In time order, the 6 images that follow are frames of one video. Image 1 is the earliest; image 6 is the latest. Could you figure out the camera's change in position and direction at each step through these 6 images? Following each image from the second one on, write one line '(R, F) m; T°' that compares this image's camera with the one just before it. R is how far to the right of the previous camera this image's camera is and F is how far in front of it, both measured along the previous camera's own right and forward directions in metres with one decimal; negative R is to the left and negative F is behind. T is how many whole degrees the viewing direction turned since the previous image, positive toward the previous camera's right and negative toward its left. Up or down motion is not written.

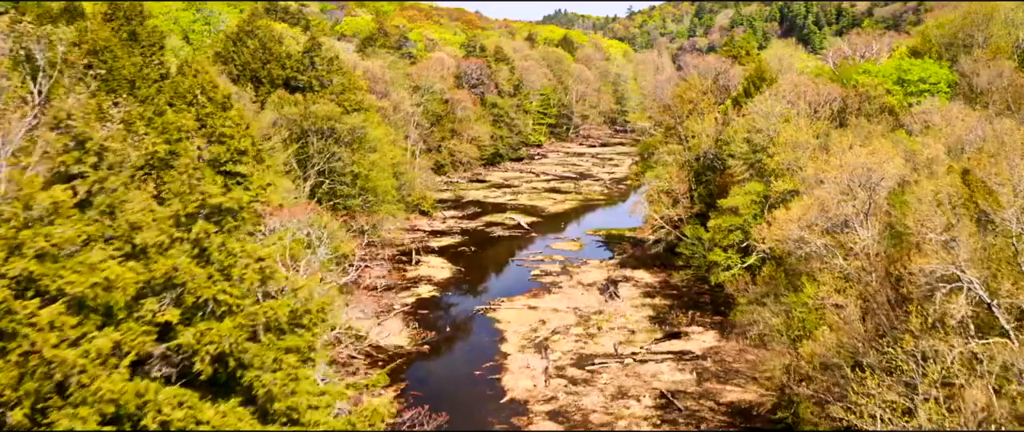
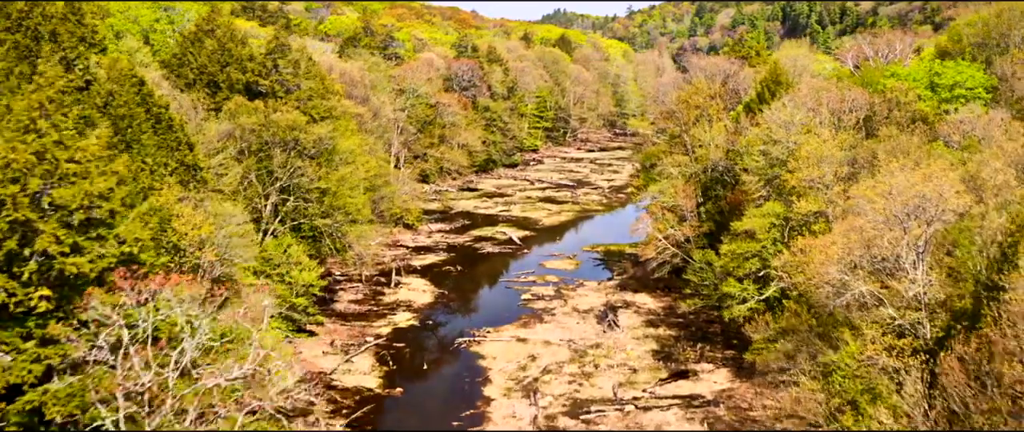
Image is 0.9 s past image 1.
(+0.5, +3.7) m; 0°
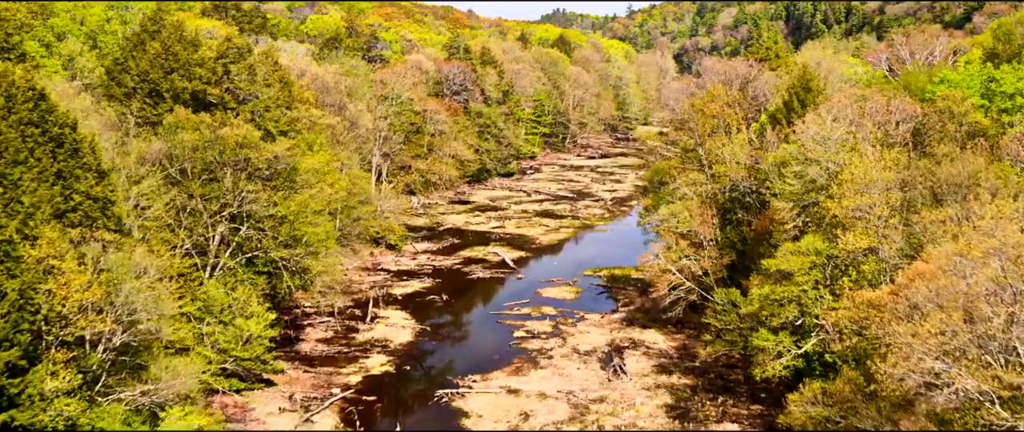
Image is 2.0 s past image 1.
(+0.4, +4.4) m; 0°
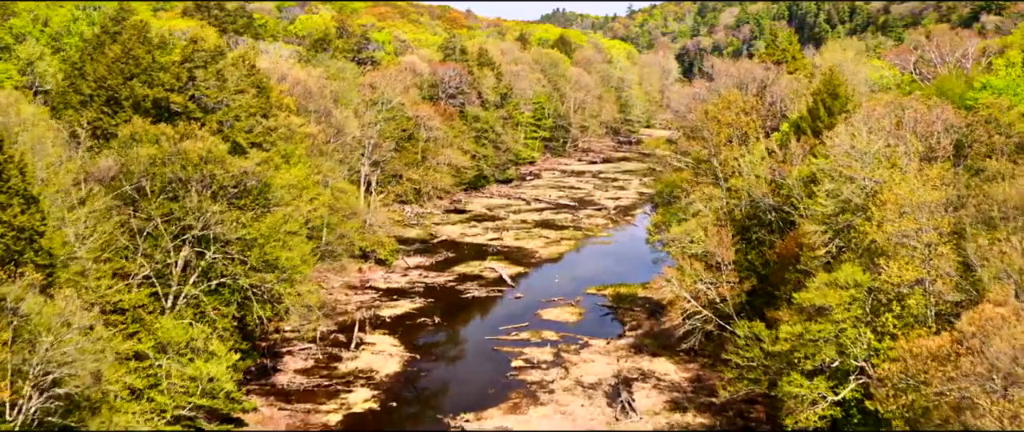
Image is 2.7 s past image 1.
(+0.1, +2.7) m; 0°
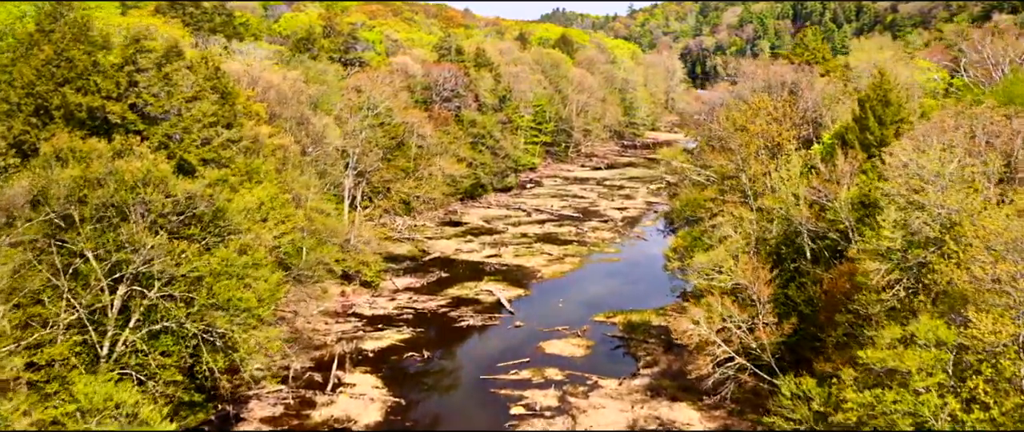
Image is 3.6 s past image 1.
(0.0, +3.7) m; 0°
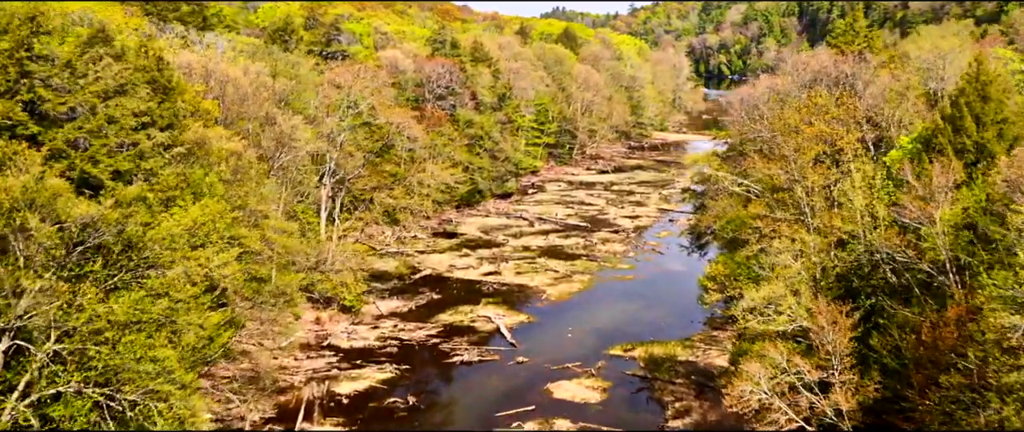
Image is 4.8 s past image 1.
(-0.1, +4.7) m; 0°
